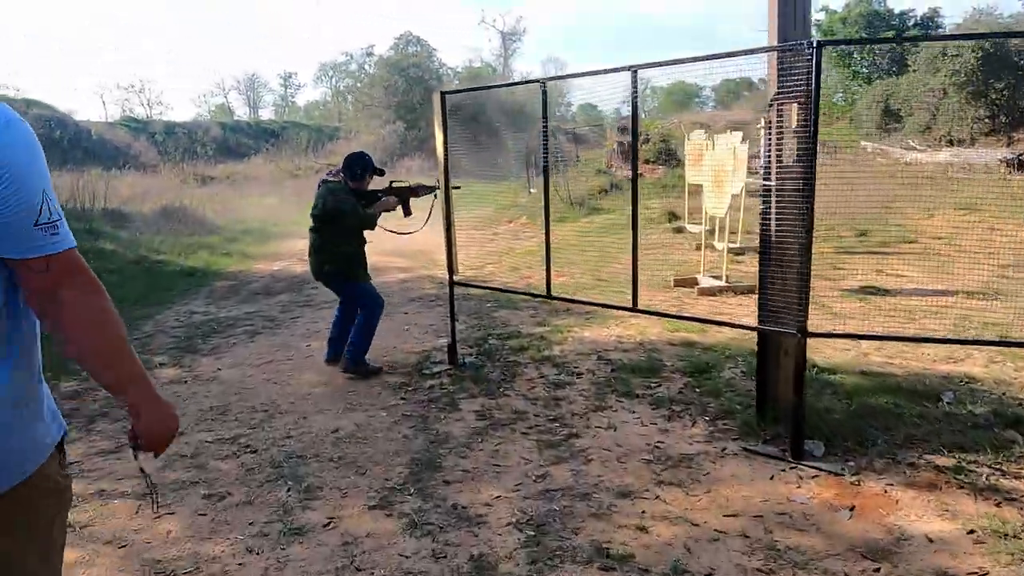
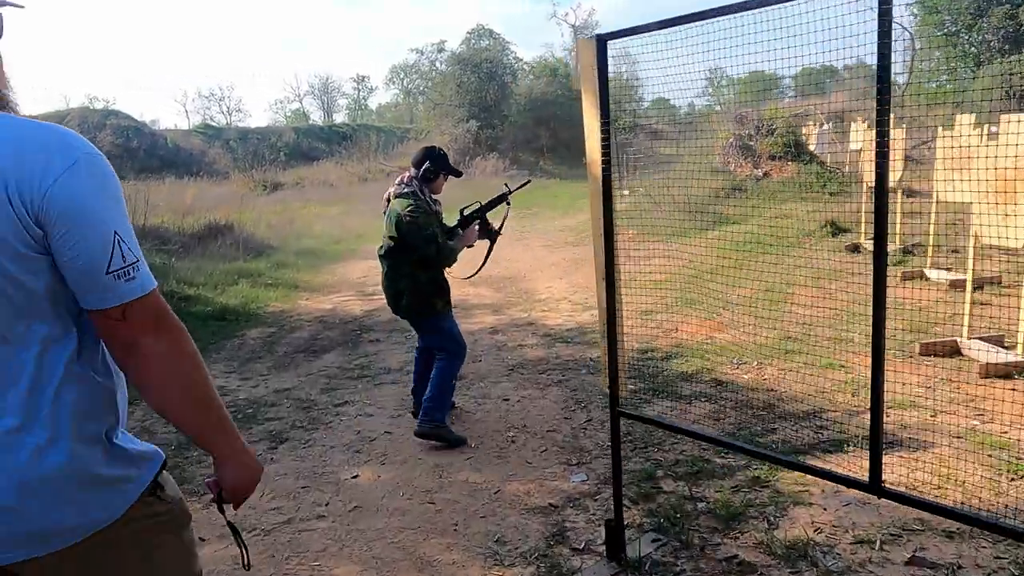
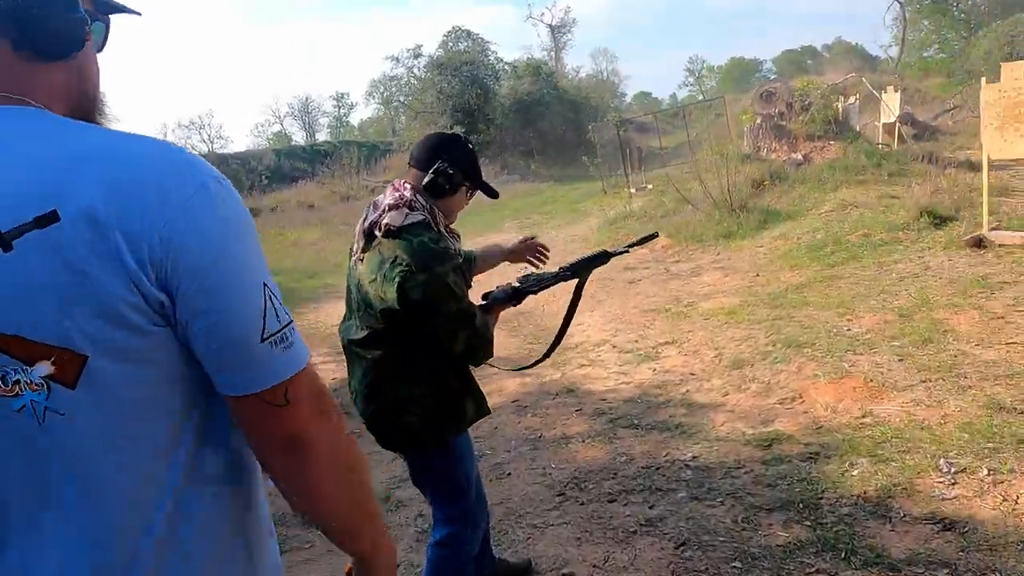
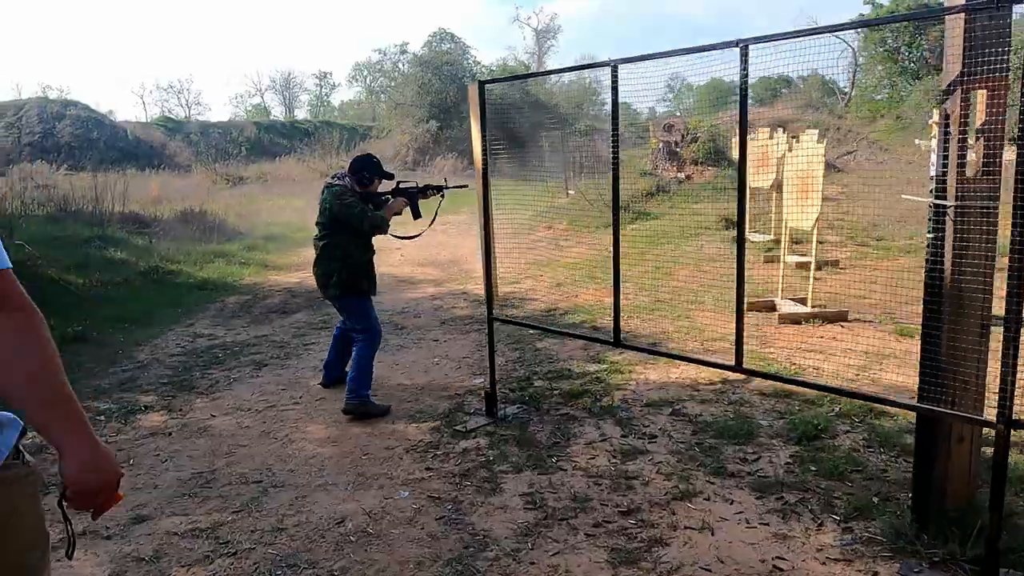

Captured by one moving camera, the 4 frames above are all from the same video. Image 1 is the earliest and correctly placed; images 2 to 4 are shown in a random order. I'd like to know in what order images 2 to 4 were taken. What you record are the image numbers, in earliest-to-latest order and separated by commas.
4, 2, 3
